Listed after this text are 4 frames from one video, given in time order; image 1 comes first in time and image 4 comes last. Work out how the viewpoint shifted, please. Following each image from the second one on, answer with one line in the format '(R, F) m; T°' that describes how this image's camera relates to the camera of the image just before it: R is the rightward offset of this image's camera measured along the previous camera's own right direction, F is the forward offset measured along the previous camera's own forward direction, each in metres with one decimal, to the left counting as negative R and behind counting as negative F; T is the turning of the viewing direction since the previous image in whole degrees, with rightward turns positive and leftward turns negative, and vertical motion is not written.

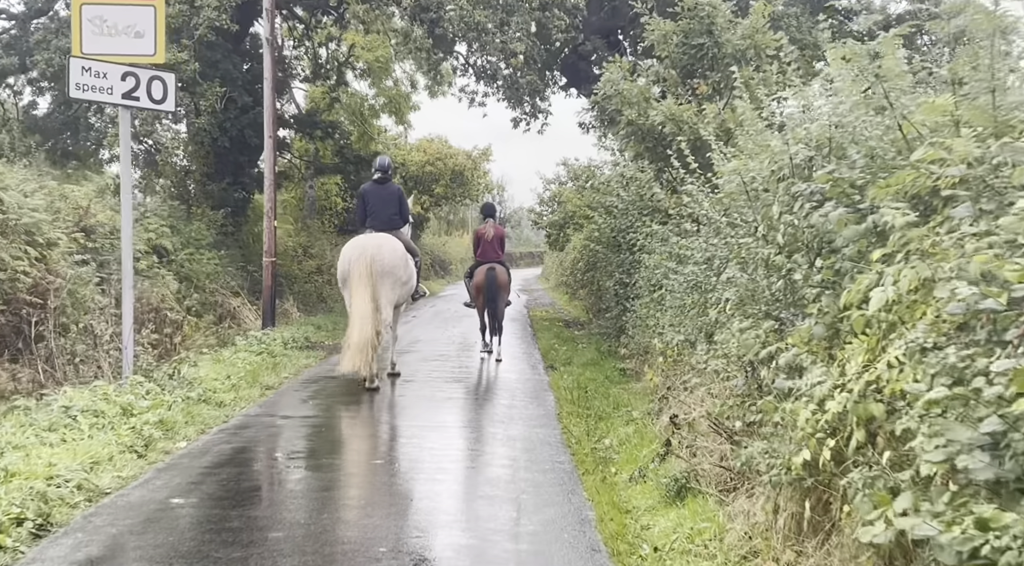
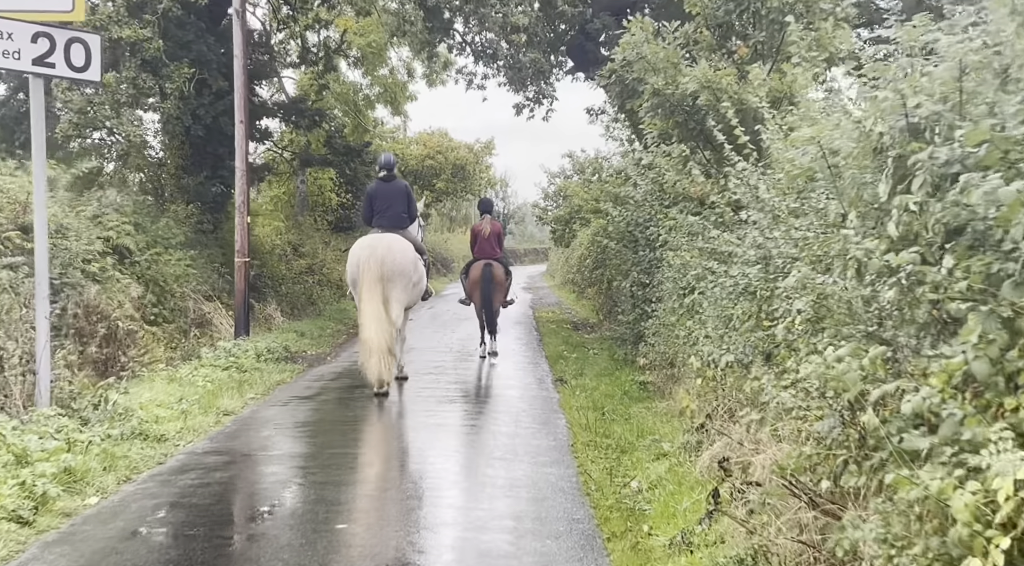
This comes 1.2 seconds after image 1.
(0.0, +1.9) m; 0°
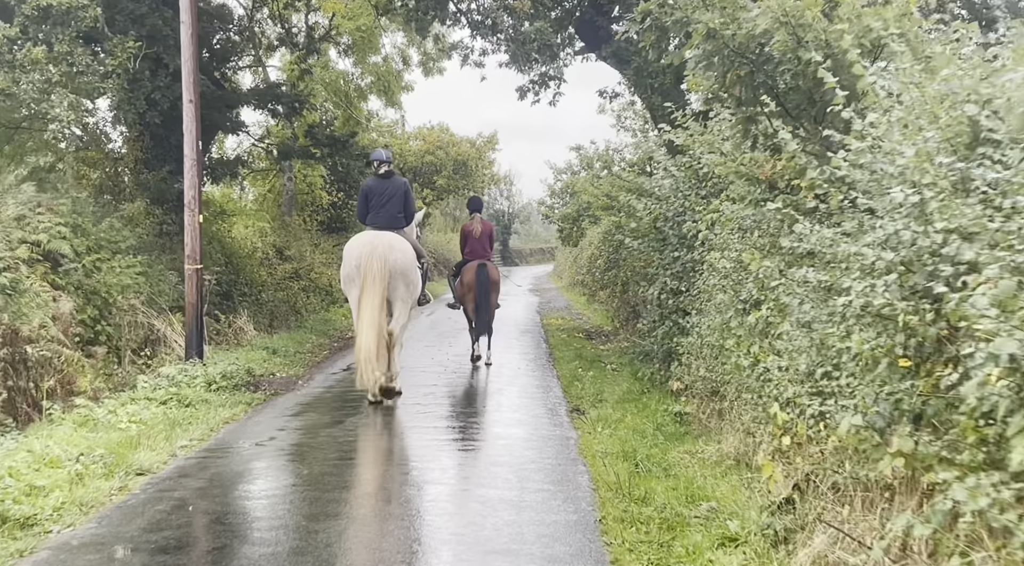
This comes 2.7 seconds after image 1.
(0.0, +2.5) m; 0°
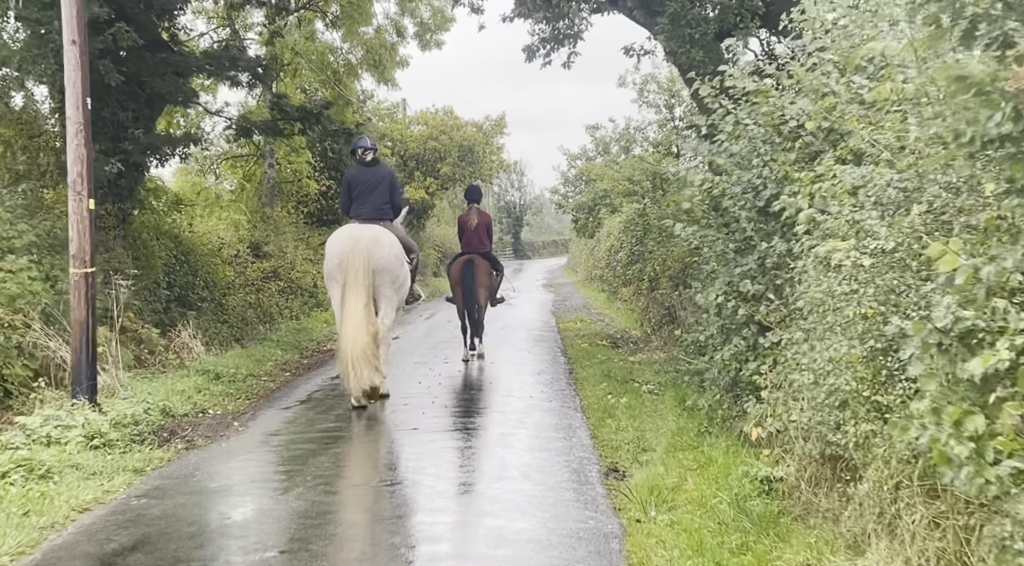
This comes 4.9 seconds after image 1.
(0.0, +3.4) m; -1°
